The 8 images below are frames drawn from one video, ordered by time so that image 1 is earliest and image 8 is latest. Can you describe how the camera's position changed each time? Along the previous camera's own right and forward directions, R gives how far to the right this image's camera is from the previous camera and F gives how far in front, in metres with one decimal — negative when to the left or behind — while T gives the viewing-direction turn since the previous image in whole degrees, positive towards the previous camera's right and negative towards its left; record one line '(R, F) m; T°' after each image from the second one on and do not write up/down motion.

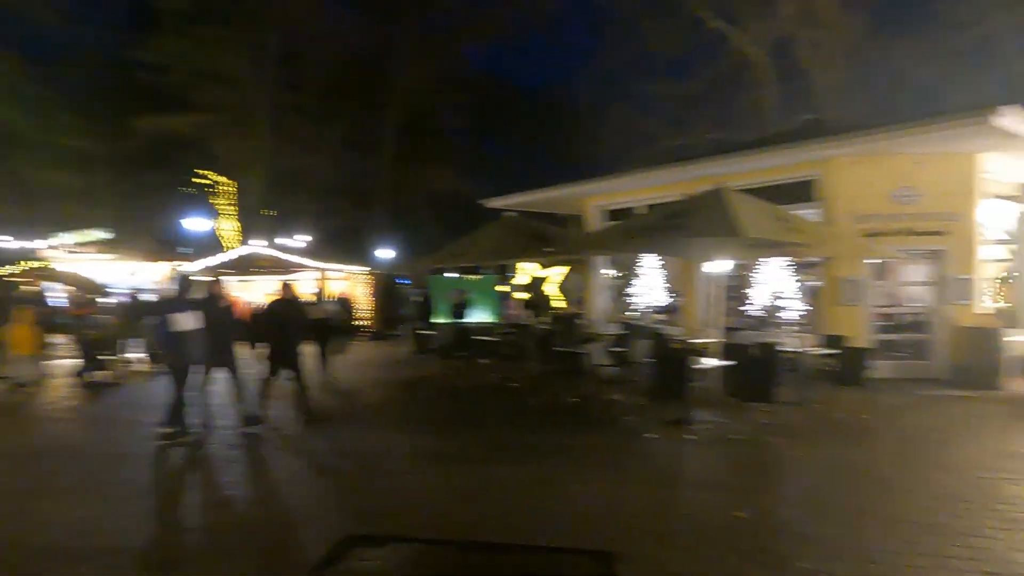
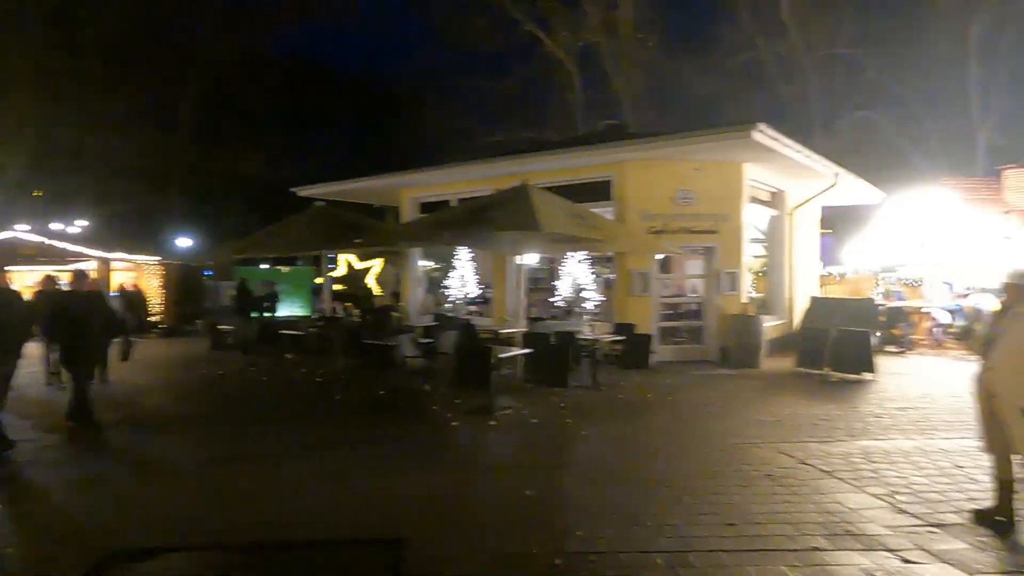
(+0.2, -0.1) m; +15°
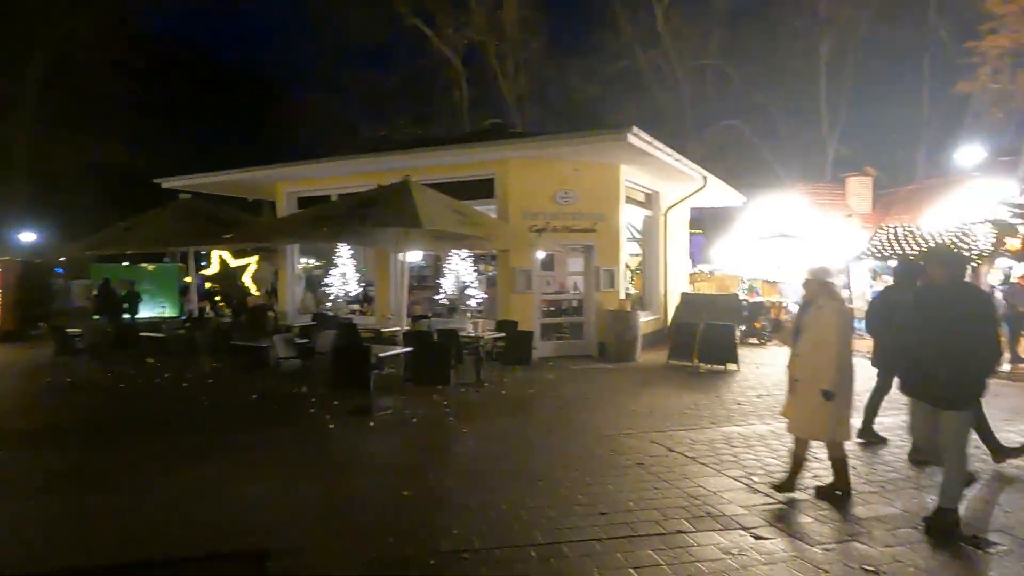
(+0.1, 0.0) m; +10°
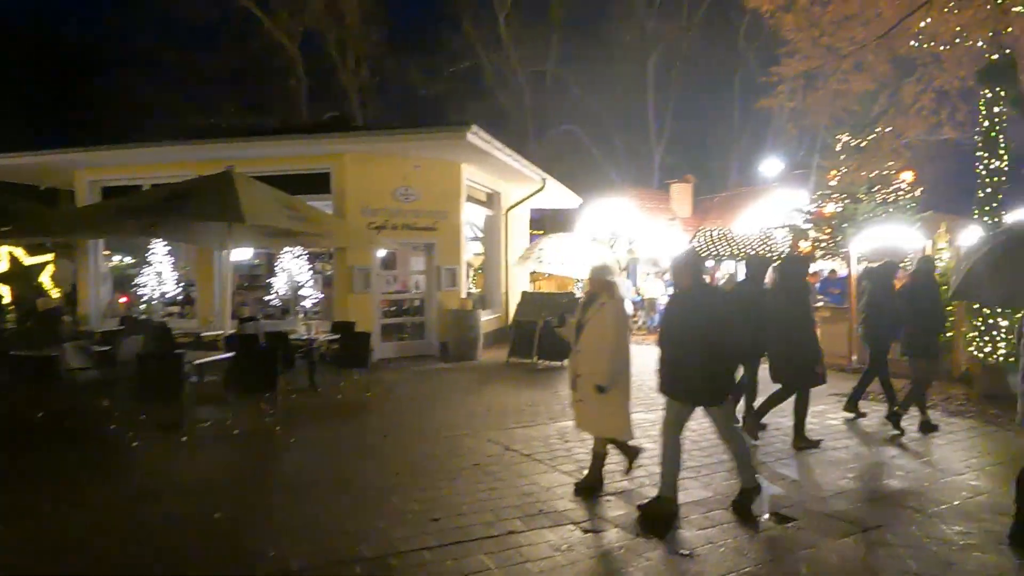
(+0.1, +0.2) m; +13°
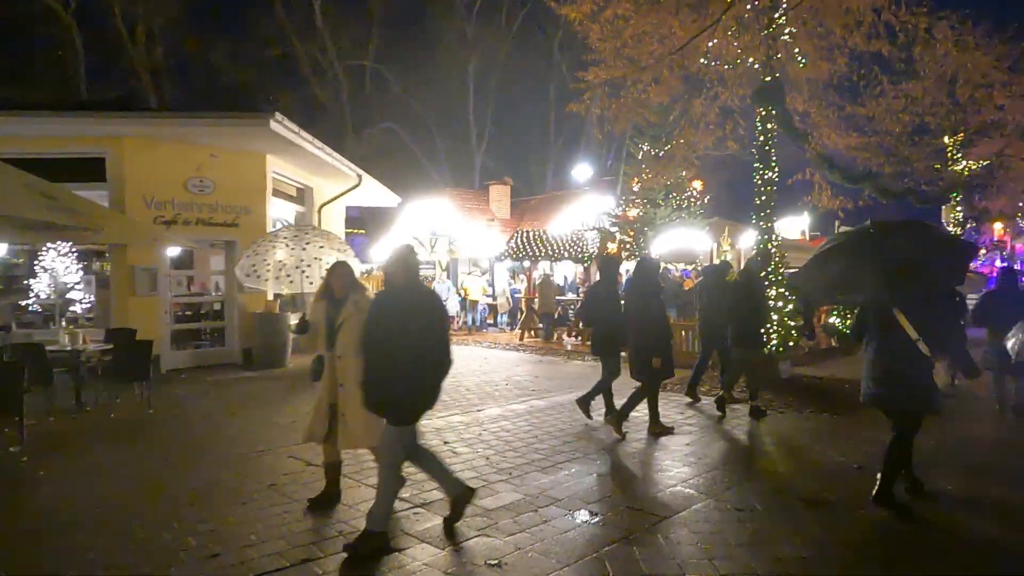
(+0.2, +0.3) m; +15°
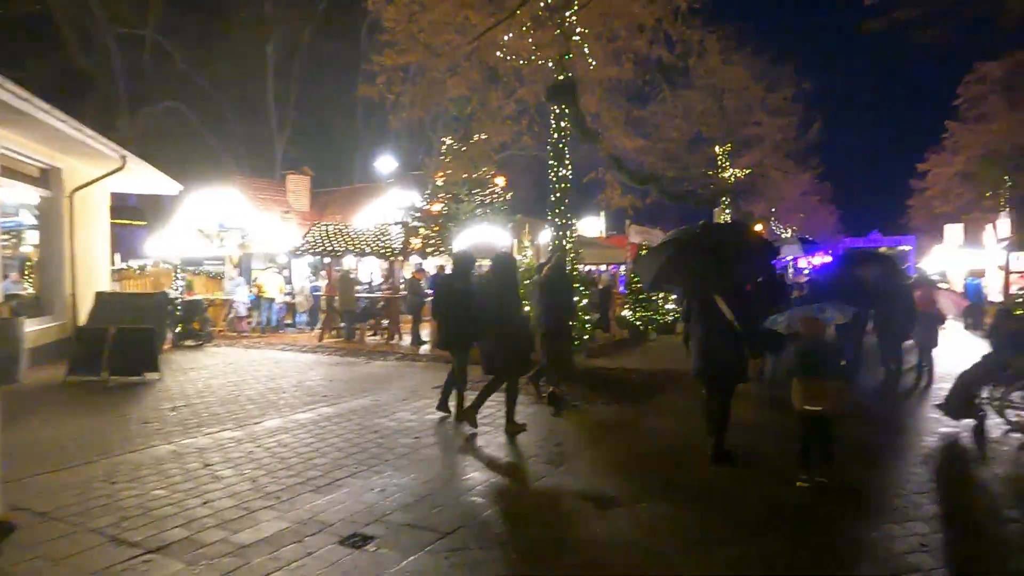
(+0.4, +0.5) m; +16°
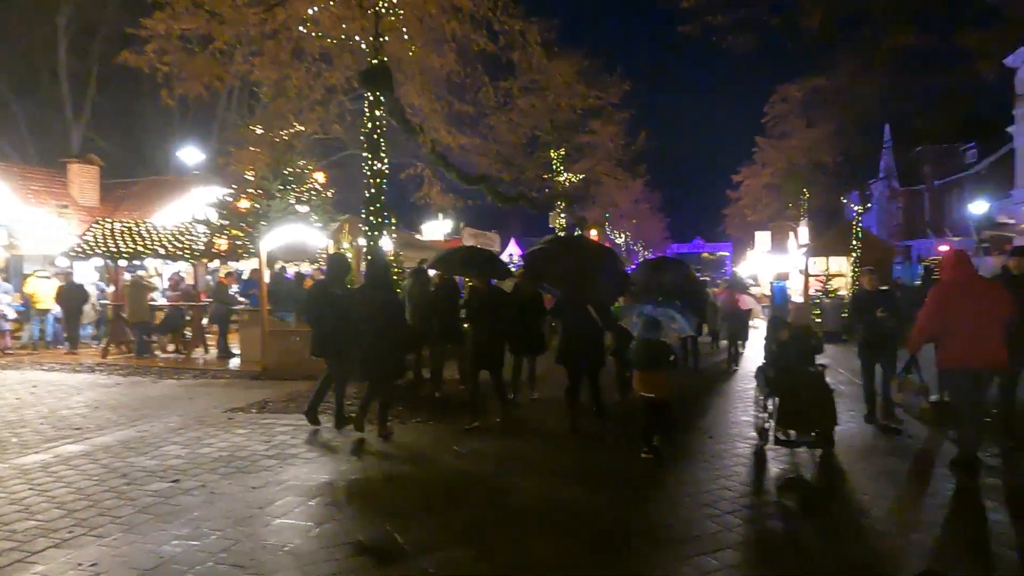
(+0.6, +0.9) m; +13°
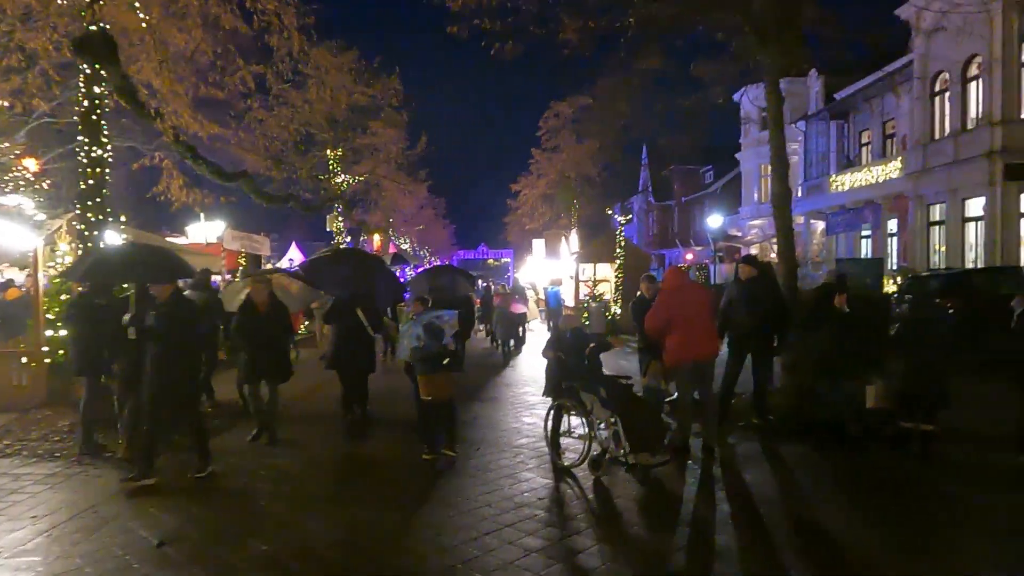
(+0.4, +0.5) m; +18°
